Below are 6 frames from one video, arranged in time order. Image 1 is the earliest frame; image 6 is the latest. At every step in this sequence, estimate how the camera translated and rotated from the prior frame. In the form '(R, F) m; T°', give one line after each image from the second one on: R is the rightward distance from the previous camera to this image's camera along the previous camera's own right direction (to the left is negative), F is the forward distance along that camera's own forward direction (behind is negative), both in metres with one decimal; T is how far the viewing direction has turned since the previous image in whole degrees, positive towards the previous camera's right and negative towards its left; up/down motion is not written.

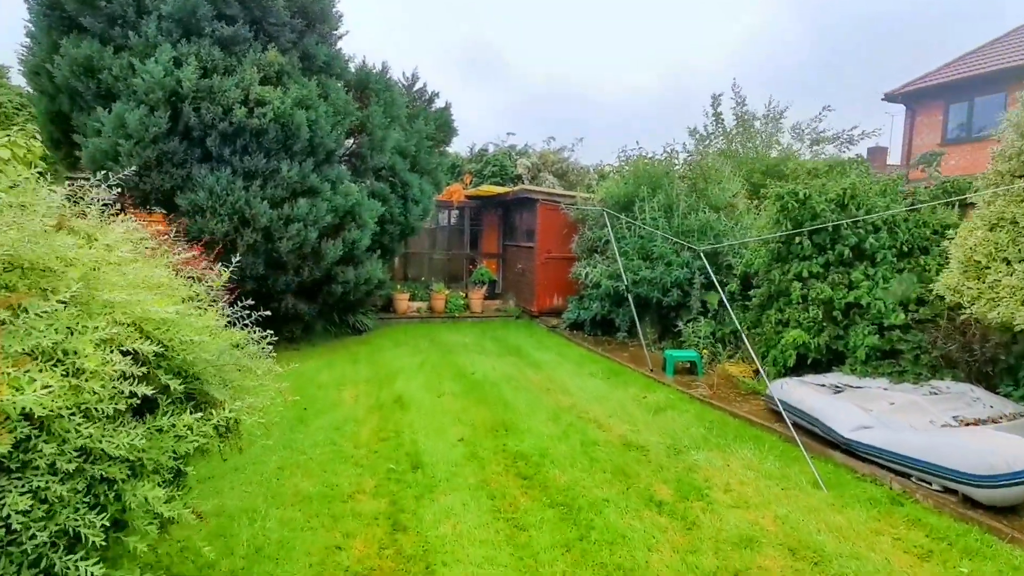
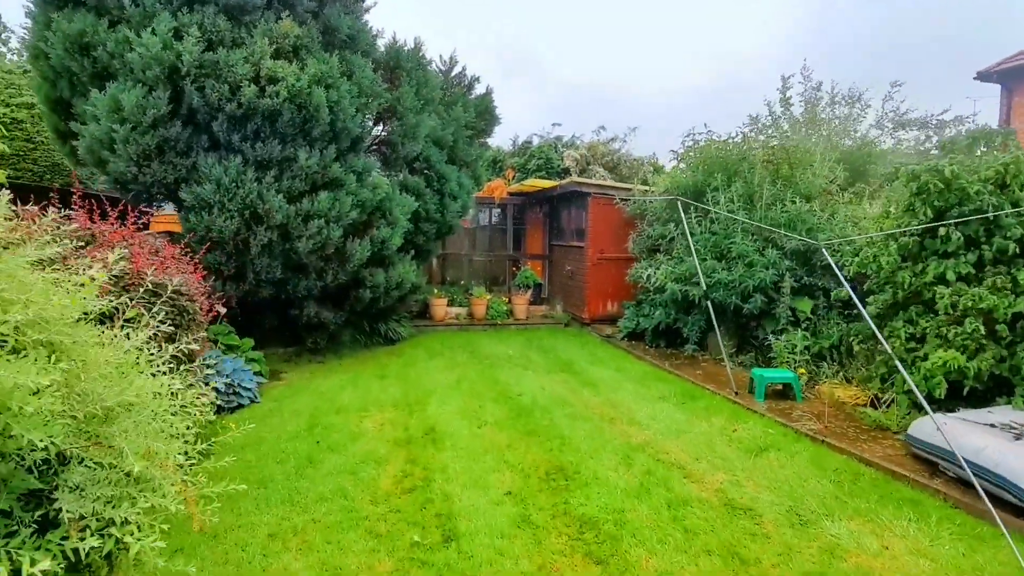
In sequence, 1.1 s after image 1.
(-0.1, +1.0) m; -4°
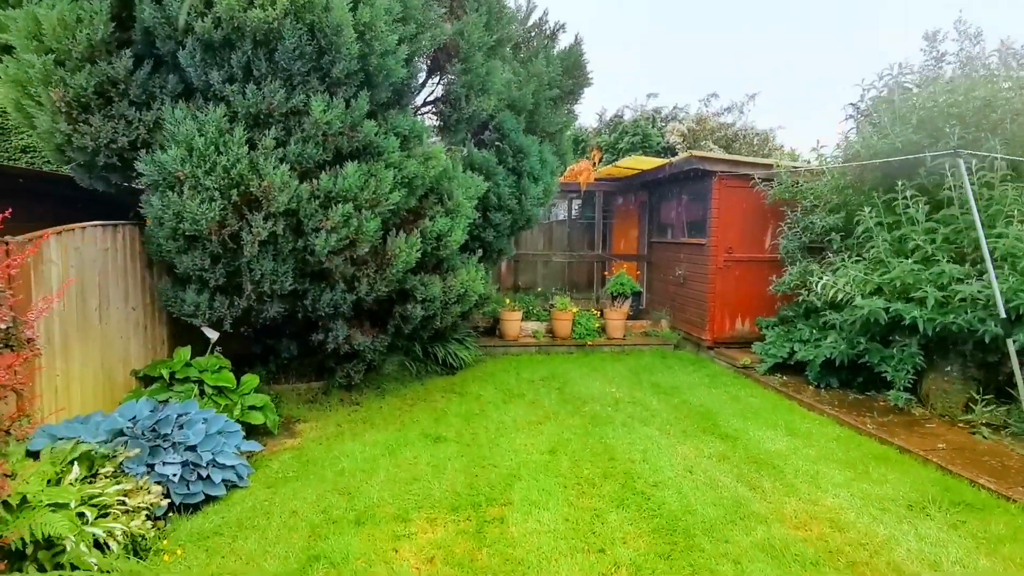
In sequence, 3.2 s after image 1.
(-0.4, +2.0) m; -6°
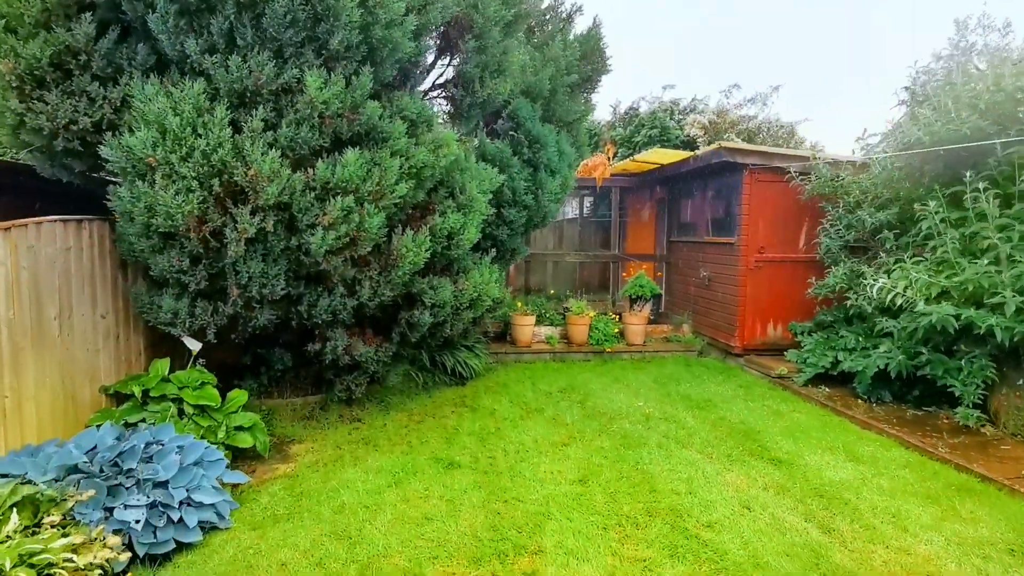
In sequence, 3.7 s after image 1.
(-0.1, +0.5) m; 0°
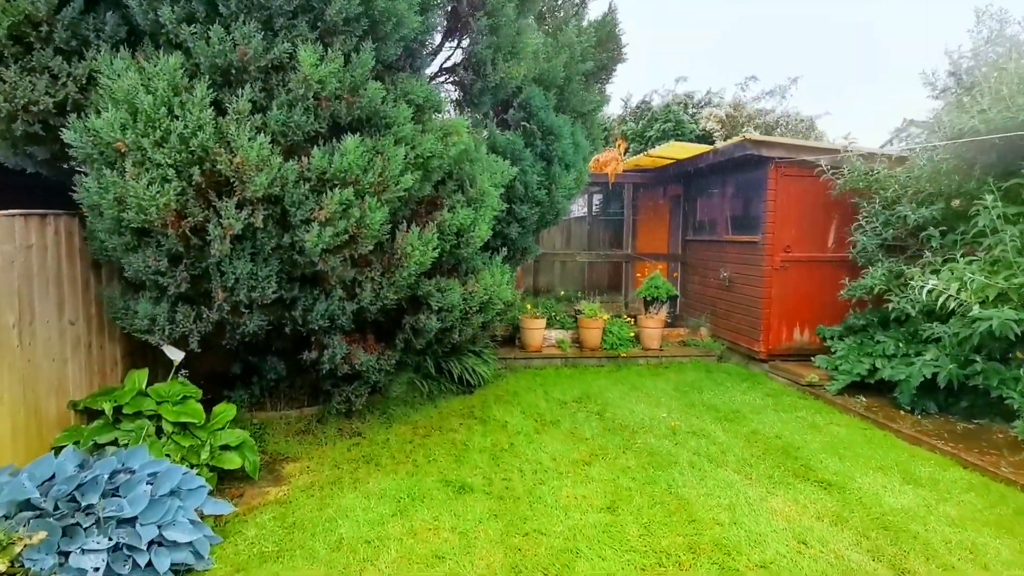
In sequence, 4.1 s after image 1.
(-0.1, +0.4) m; 0°
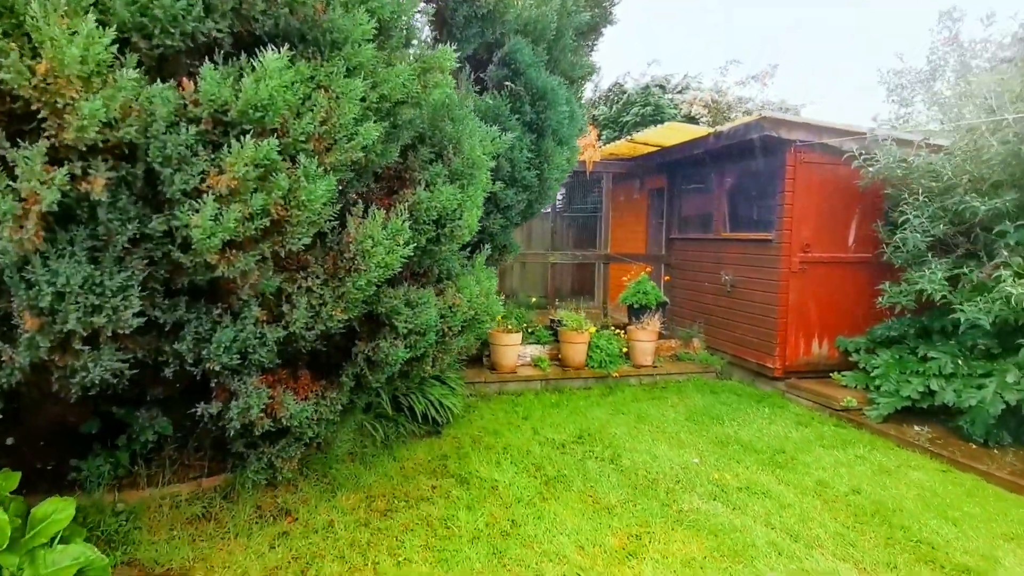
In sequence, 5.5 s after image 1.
(-0.3, +1.1) m; +7°
